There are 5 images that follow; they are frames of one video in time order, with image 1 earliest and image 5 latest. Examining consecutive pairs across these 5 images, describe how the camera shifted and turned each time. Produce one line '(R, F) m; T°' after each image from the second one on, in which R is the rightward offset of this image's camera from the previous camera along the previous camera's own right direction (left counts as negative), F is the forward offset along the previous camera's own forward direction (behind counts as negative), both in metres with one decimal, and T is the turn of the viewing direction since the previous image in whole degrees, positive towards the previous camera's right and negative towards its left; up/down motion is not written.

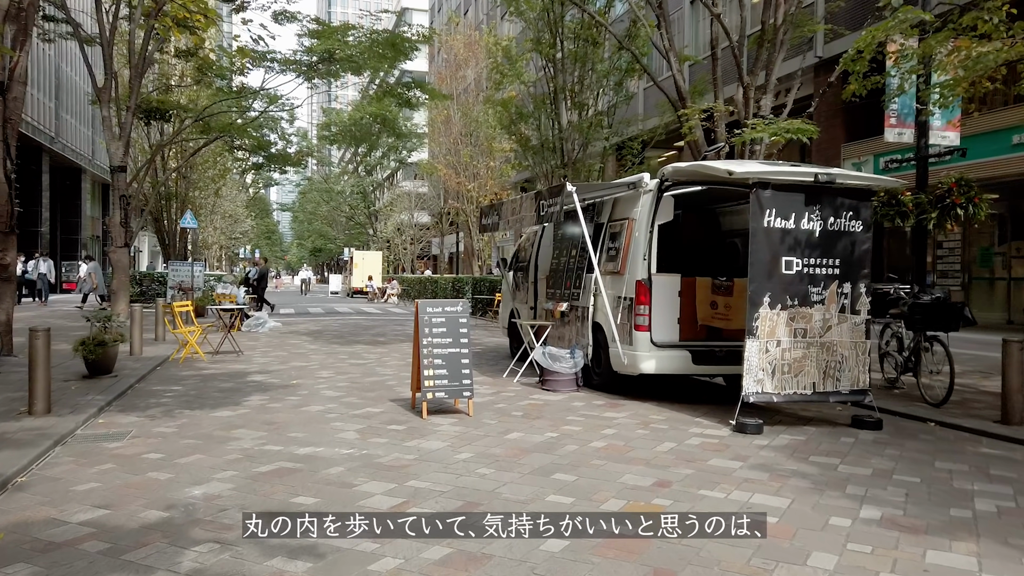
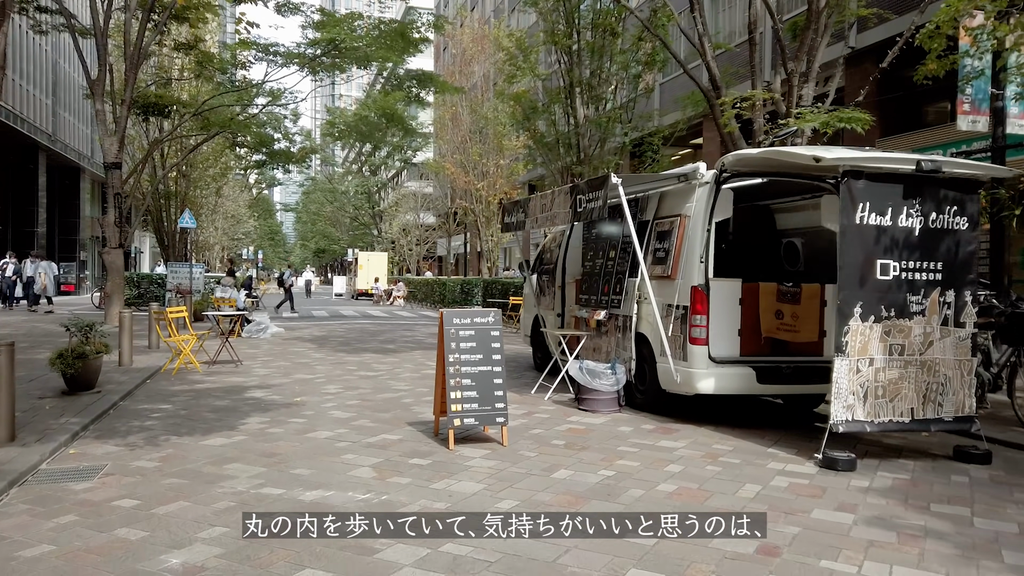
(-0.3, +1.0) m; 0°
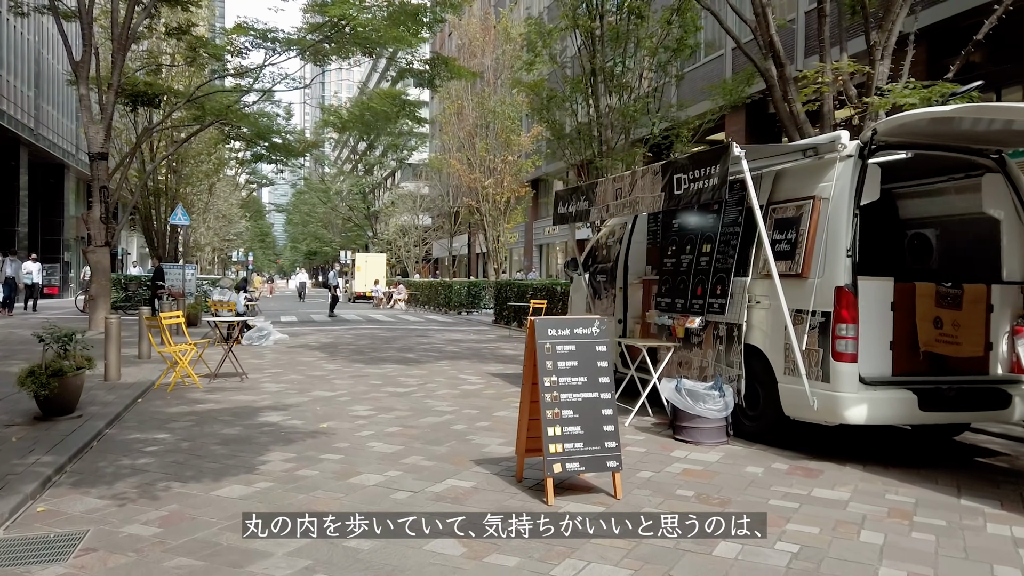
(-0.7, +1.5) m; +1°
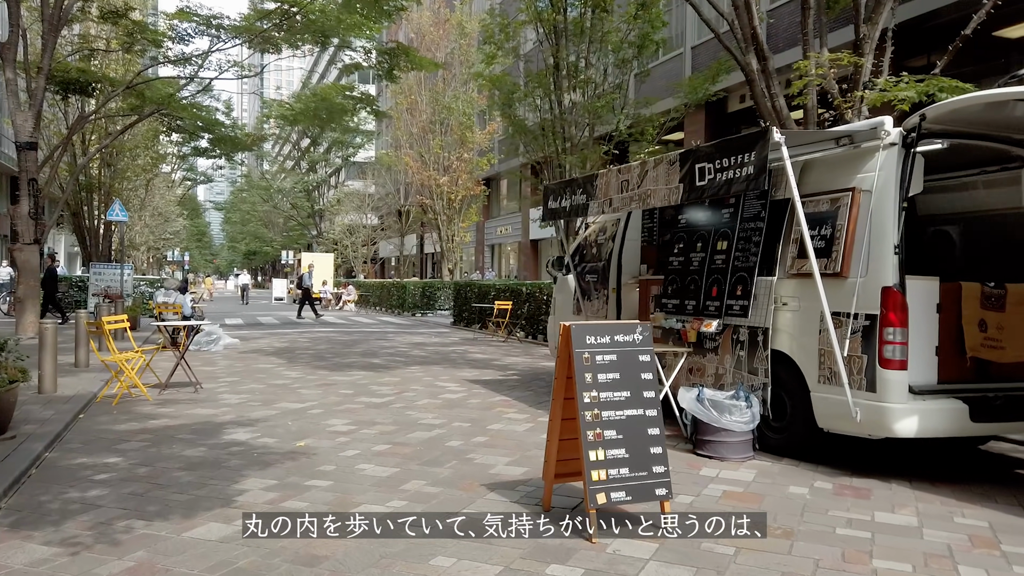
(-0.5, +0.7) m; +4°
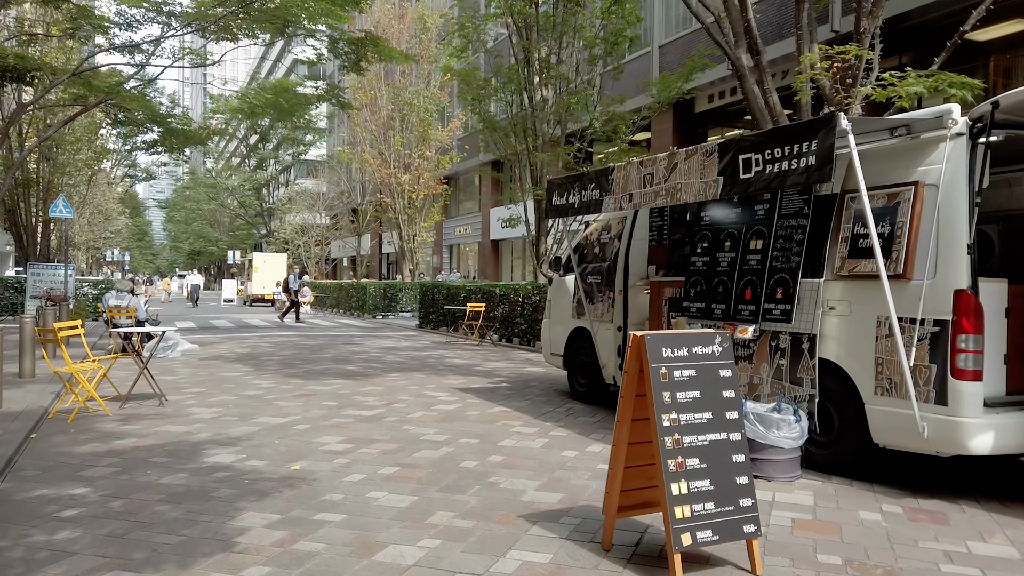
(-0.5, +0.6) m; +4°
